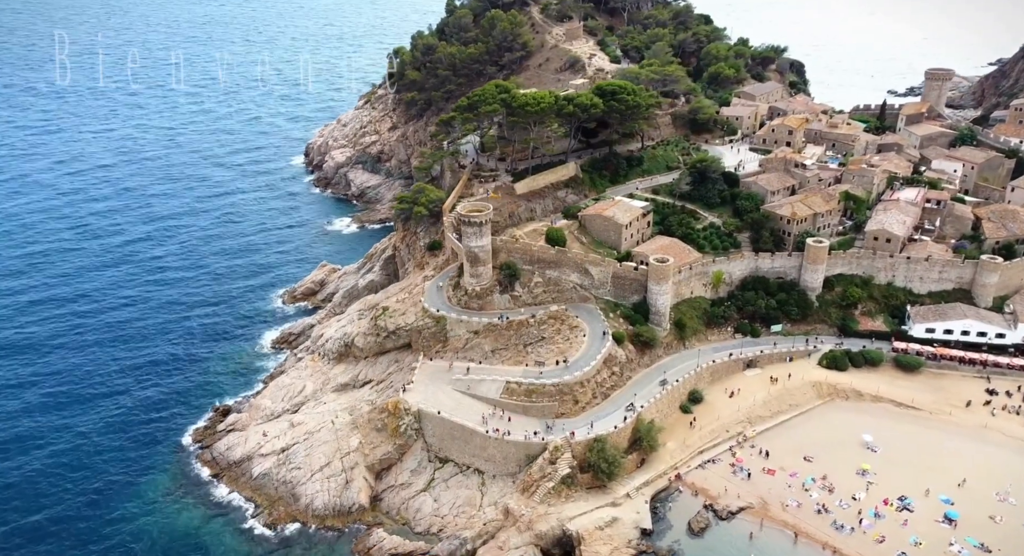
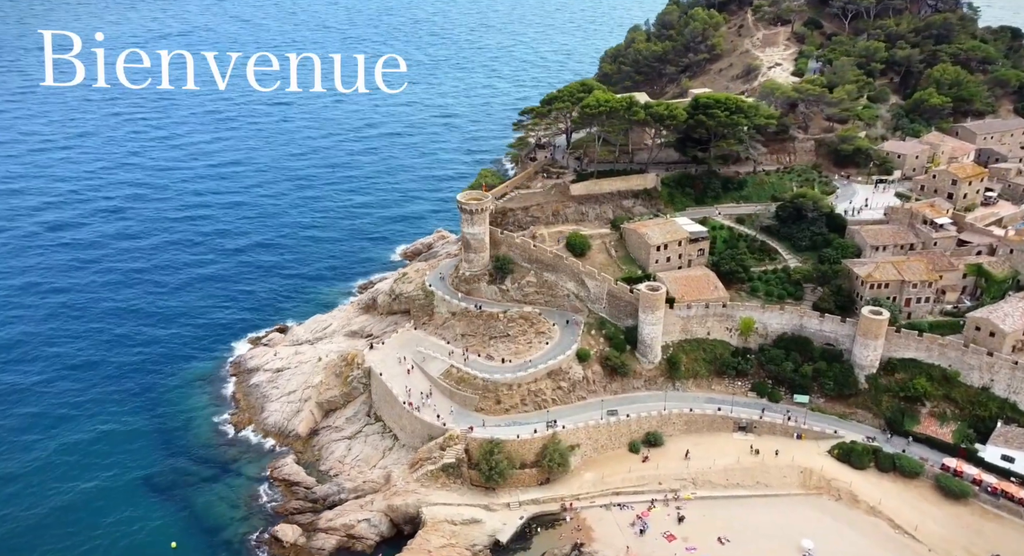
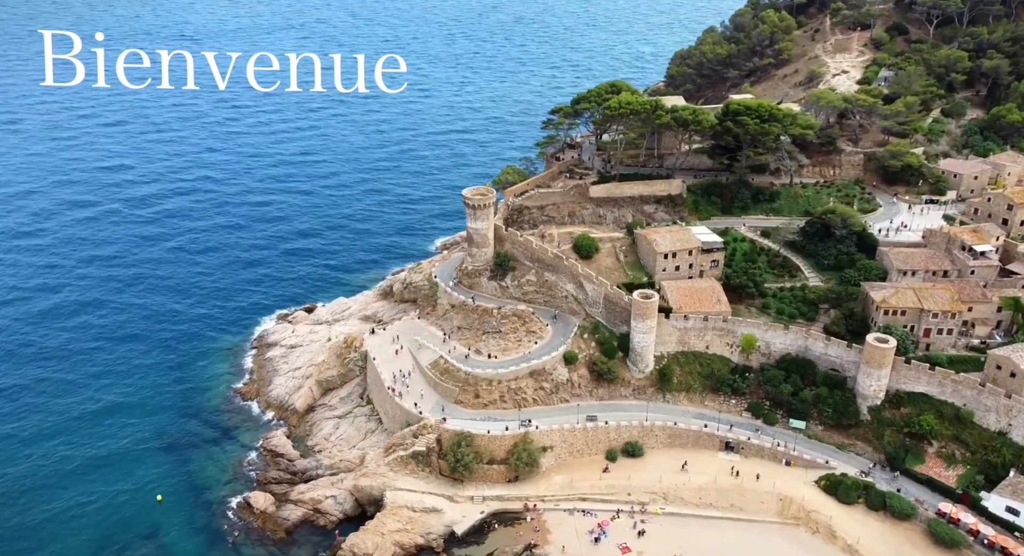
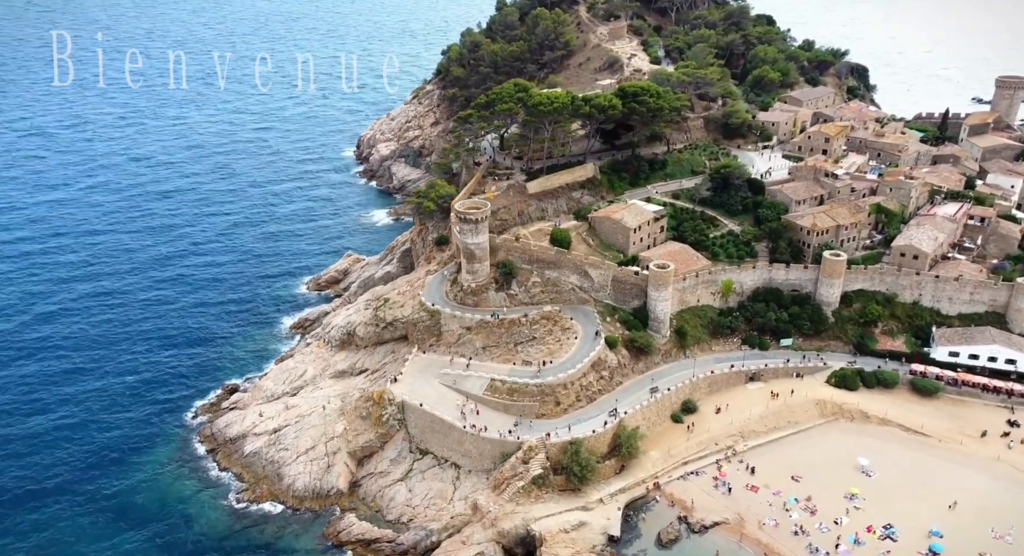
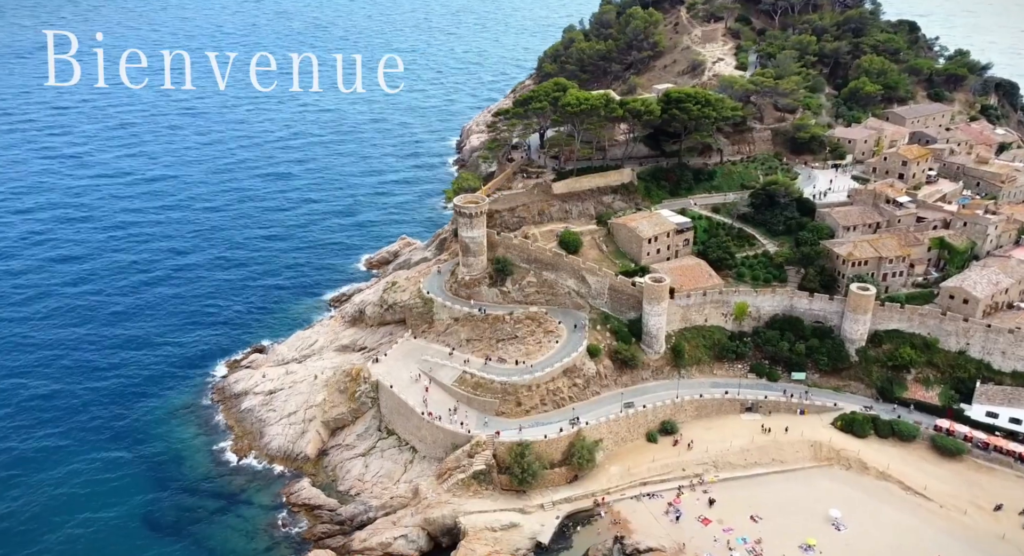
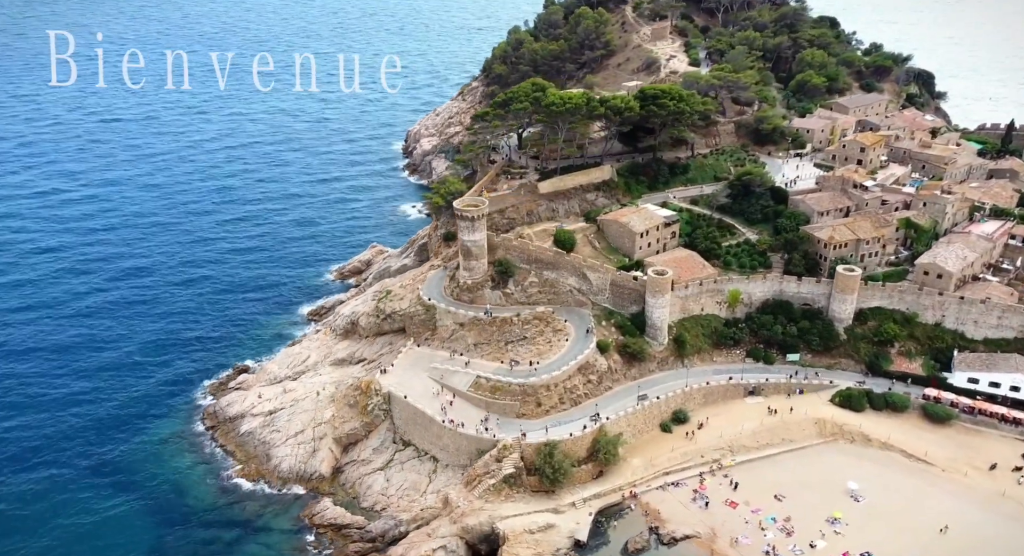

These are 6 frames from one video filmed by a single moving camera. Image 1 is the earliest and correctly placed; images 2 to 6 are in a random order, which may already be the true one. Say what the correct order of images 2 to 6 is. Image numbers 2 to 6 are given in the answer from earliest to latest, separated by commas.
4, 6, 5, 2, 3
